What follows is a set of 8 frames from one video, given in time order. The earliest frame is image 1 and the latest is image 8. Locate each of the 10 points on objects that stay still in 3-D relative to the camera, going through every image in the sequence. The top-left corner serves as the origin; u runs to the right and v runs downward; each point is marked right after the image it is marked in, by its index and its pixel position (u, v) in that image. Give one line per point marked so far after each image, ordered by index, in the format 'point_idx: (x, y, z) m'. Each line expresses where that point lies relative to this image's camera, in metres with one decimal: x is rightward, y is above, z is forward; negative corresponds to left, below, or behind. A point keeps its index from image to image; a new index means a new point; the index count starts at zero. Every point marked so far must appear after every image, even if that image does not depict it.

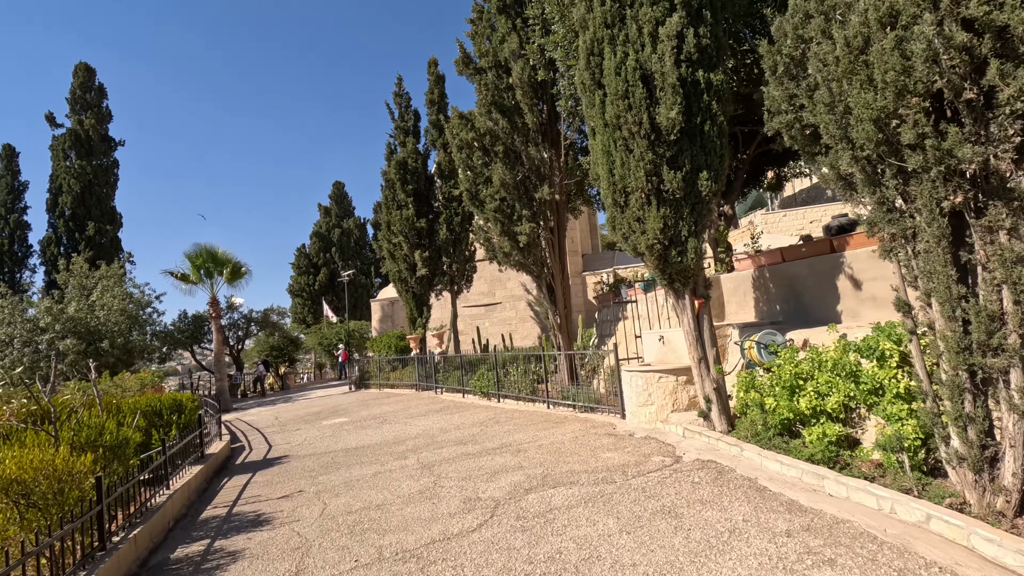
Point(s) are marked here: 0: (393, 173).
0: (-4.0, +3.9, +17.9) m
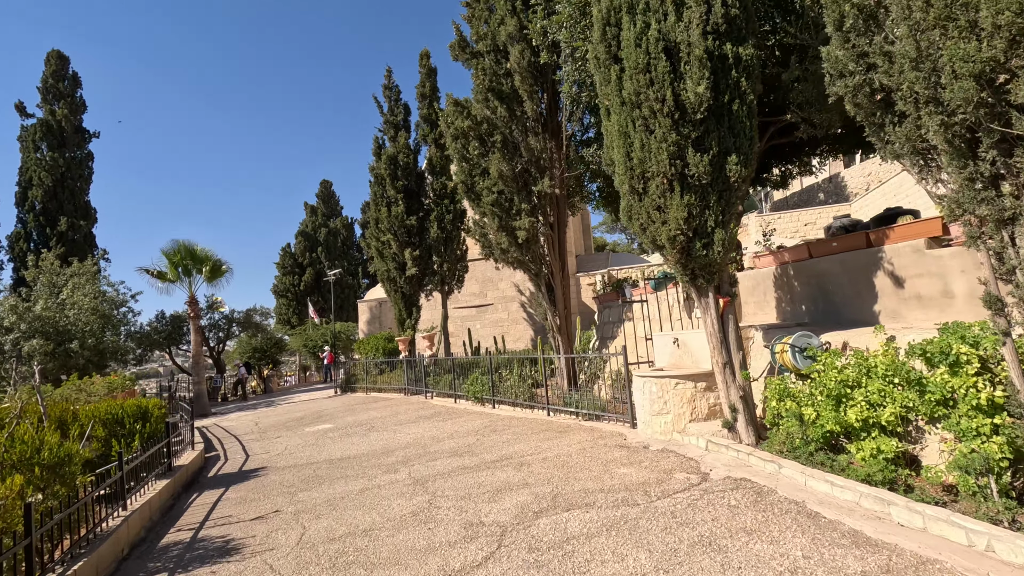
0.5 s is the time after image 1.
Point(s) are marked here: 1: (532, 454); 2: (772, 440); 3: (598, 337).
0: (-4.2, +3.9, +17.3) m
1: (+0.2, -1.9, +6.1) m
2: (+2.3, -1.3, +4.7) m
3: (+1.7, -0.9, +10.3) m
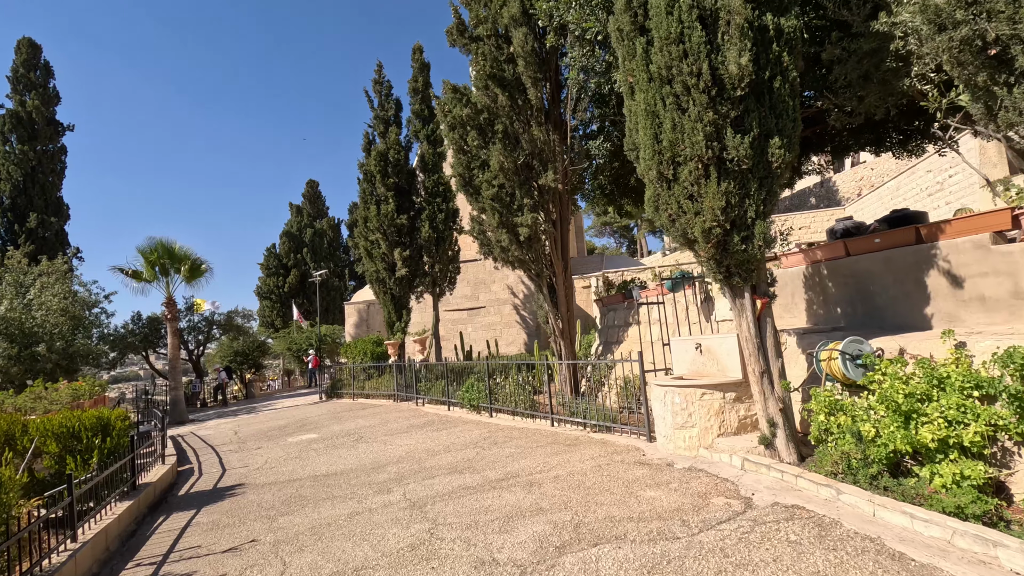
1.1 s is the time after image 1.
0: (-4.4, +3.8, +16.6) m
1: (+0.3, -1.9, +5.5) m
2: (+2.4, -1.3, +4.1) m
3: (+1.6, -1.0, +9.8) m
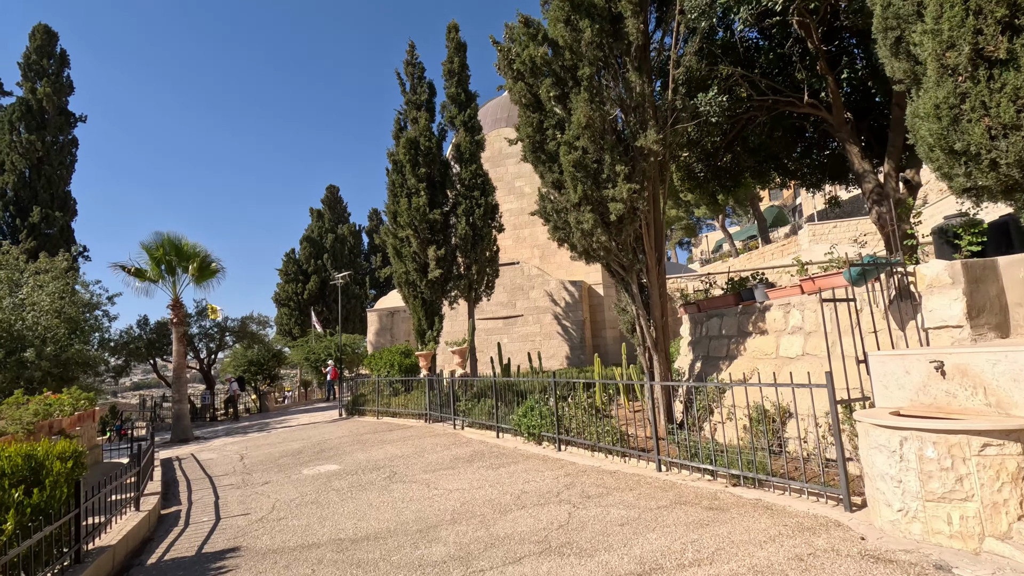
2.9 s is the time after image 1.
0: (-3.1, +3.7, +14.8) m
1: (+1.2, -1.8, +3.4) m
2: (+3.2, -1.2, +2.0) m
3: (+2.7, -1.0, +7.7) m
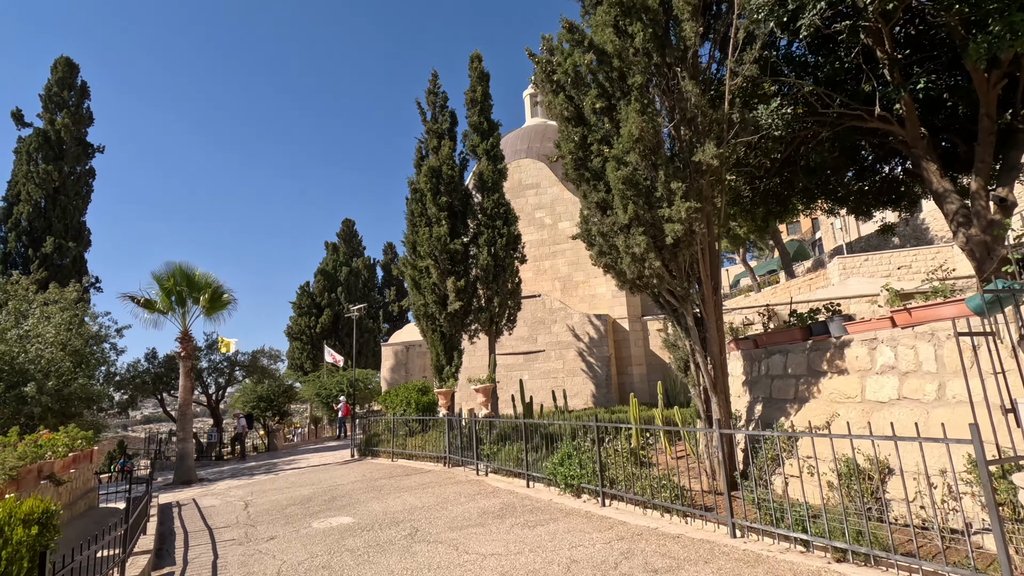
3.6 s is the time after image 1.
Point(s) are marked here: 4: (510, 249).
0: (-2.4, +2.8, +14.4) m
1: (+1.6, -1.9, +2.6) m
2: (+3.6, -1.2, +1.1) m
3: (+3.2, -1.4, +6.8) m
4: (-0.1, +1.1, +14.4) m
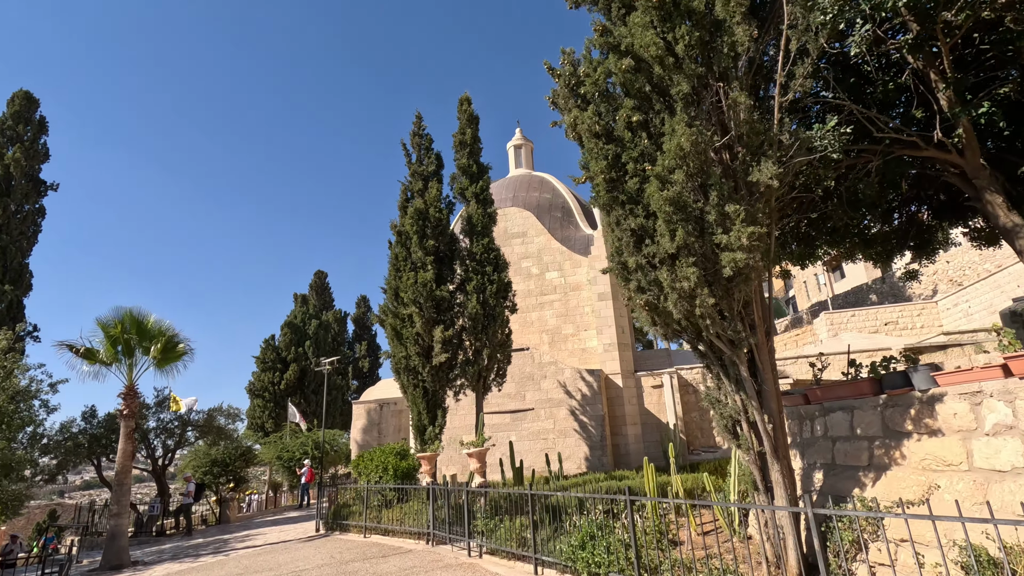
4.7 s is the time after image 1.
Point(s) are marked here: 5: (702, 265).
0: (-2.6, +1.6, +13.4) m
1: (+2.0, -1.9, +1.4) m
2: (+4.1, -1.1, +0.2) m
3: (+3.3, -1.9, +5.8) m
4: (-0.3, -0.2, +13.4) m
5: (+1.7, +0.2, +4.8) m
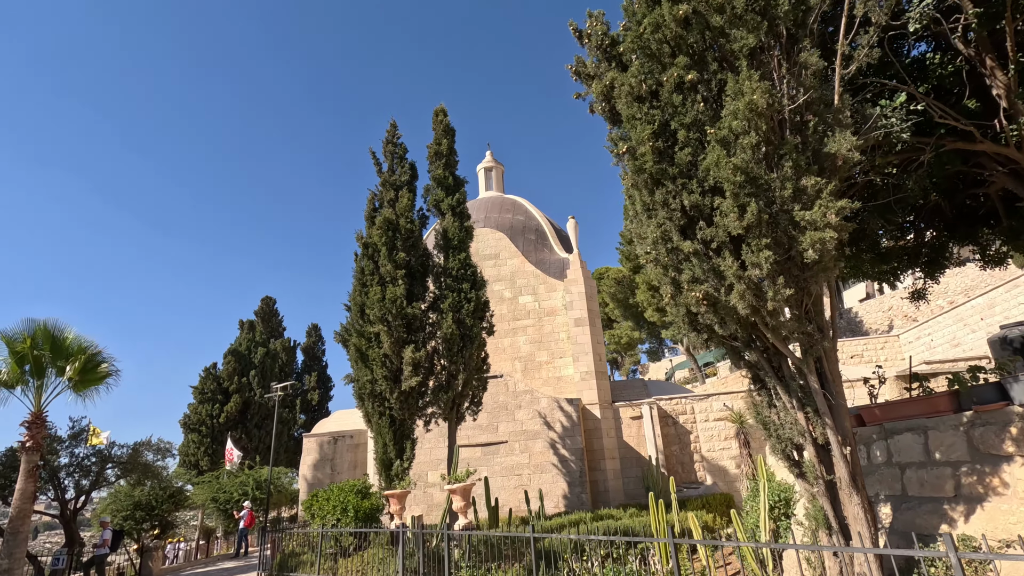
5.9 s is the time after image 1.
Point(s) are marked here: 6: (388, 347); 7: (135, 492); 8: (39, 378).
0: (-3.1, +1.2, +12.3) m
1: (+2.5, -1.6, +0.5) m
2: (+4.7, -0.8, -0.5) m
3: (+3.4, -1.9, +4.9) m
4: (-0.8, -0.7, +12.3) m
5: (+1.9, +0.3, +4.0) m
6: (-2.6, -1.3, +11.3) m
7: (-11.2, -6.0, +15.9) m
8: (-9.3, -1.8, +10.5) m
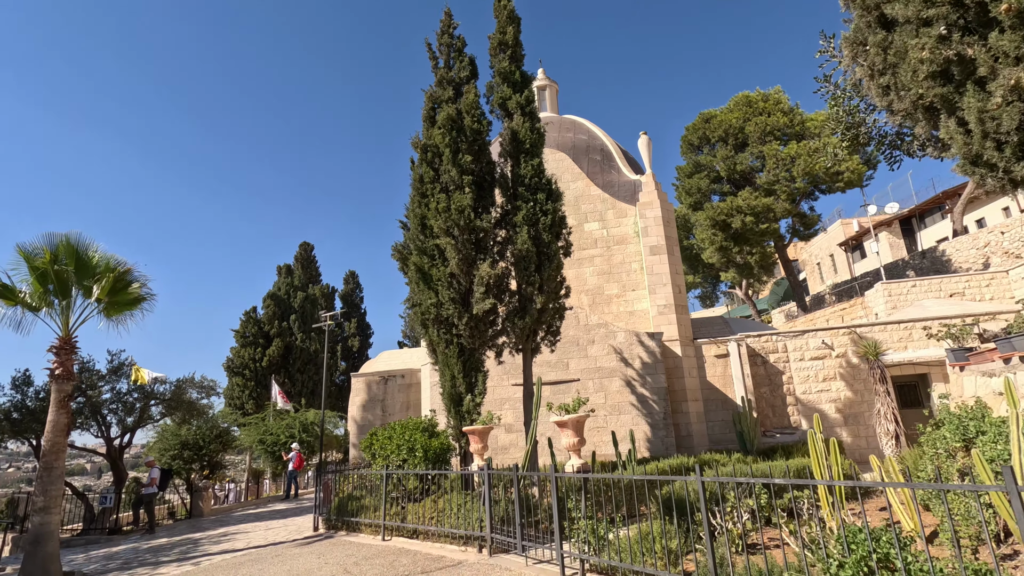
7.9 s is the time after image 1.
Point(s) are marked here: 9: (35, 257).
0: (-1.5, +2.9, +10.4) m
1: (+3.4, -0.9, -1.4) m
2: (+5.6, -0.1, -2.5) m
3: (+4.7, -0.8, +3.1) m
4: (+0.8, +1.1, +10.5) m
5: (+3.1, +1.3, +2.0) m
6: (-1.0, +0.4, +9.7) m
7: (-9.4, -4.0, +15.1) m
8: (-7.7, -0.2, +9.3) m
9: (-8.0, +0.5, +9.0) m
